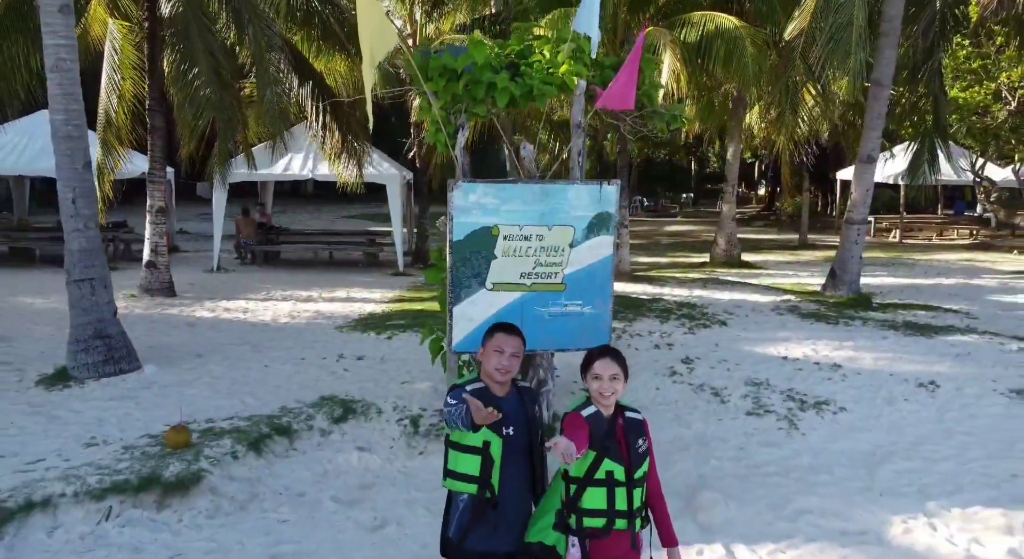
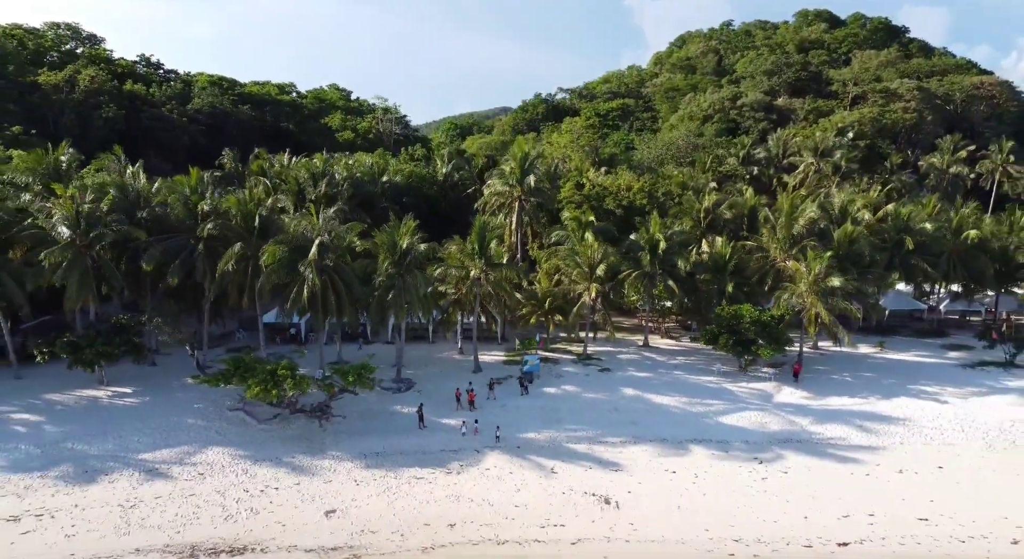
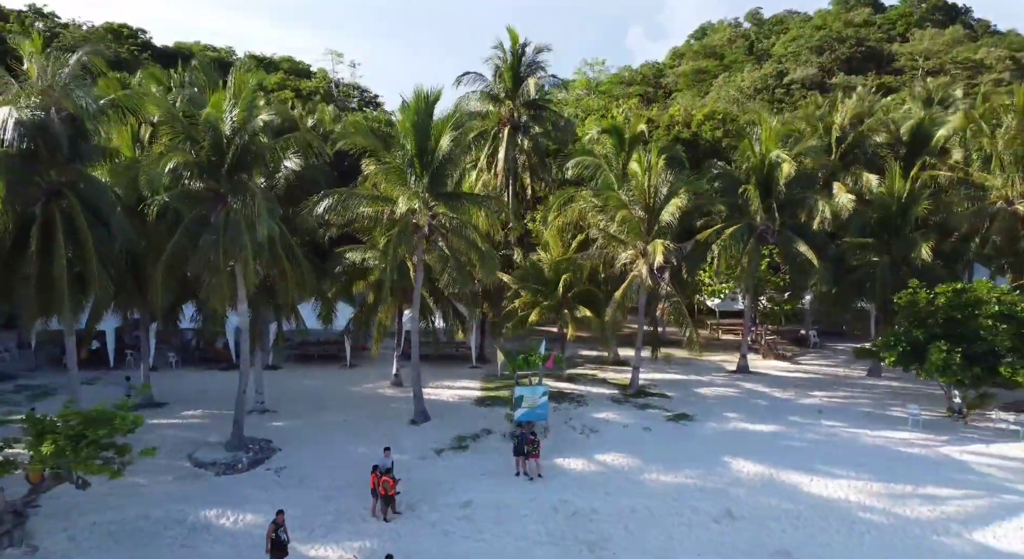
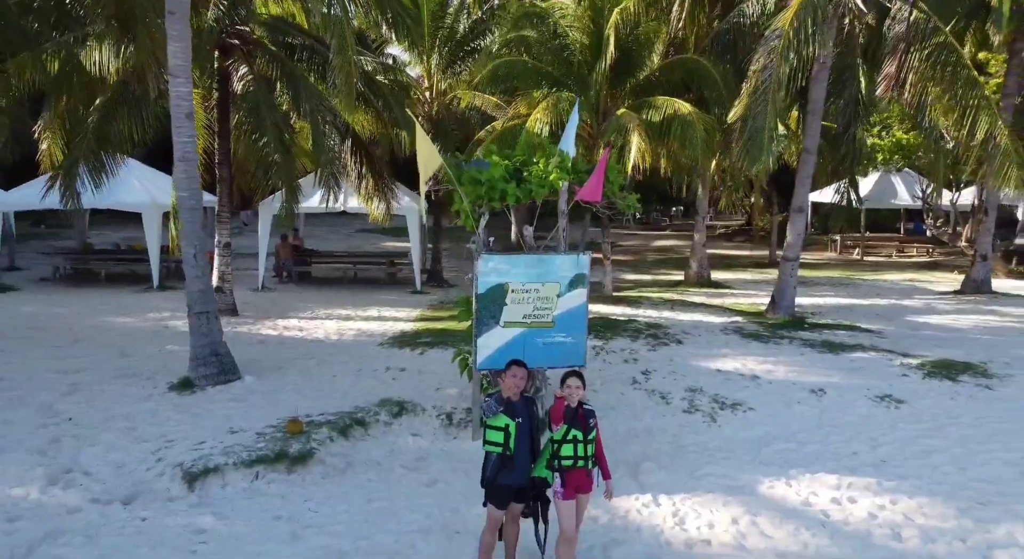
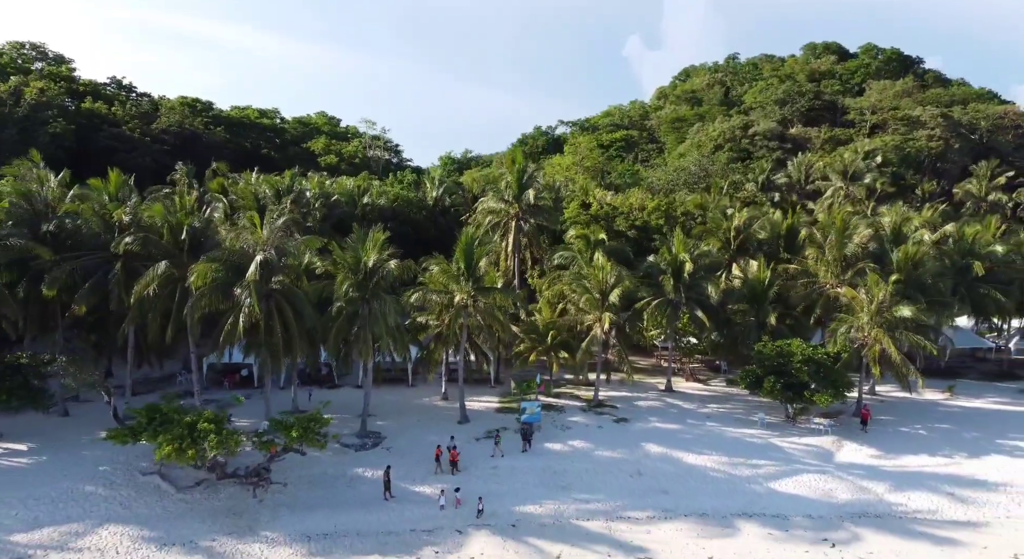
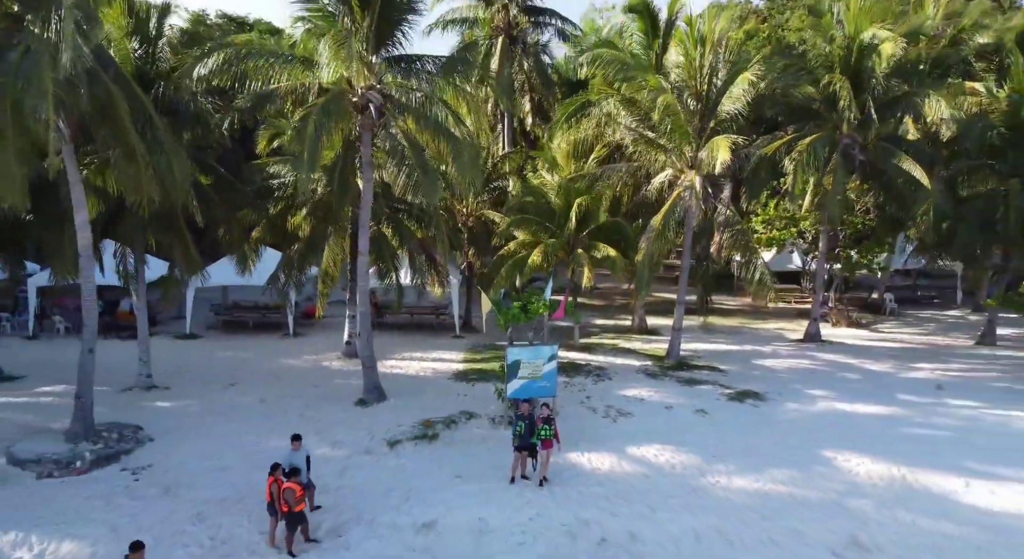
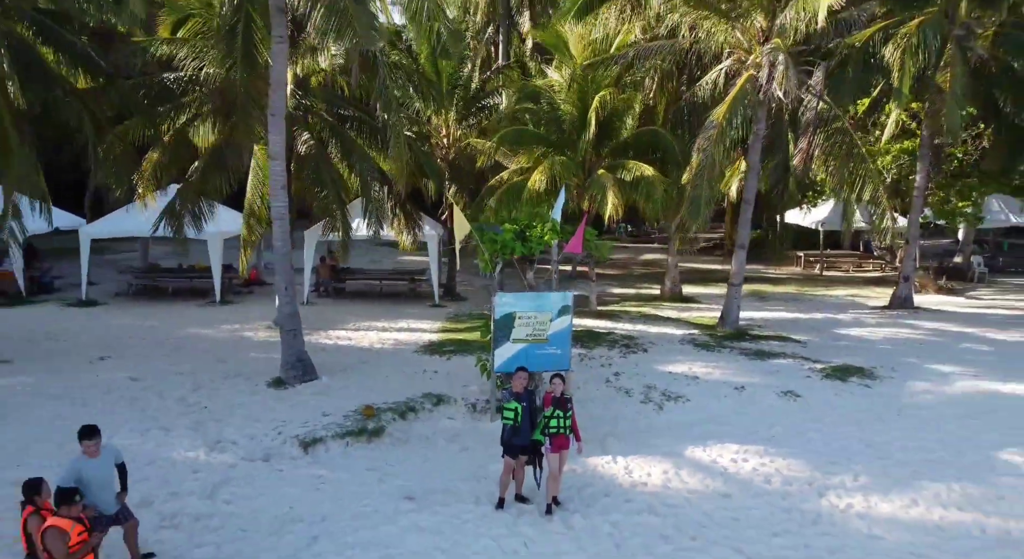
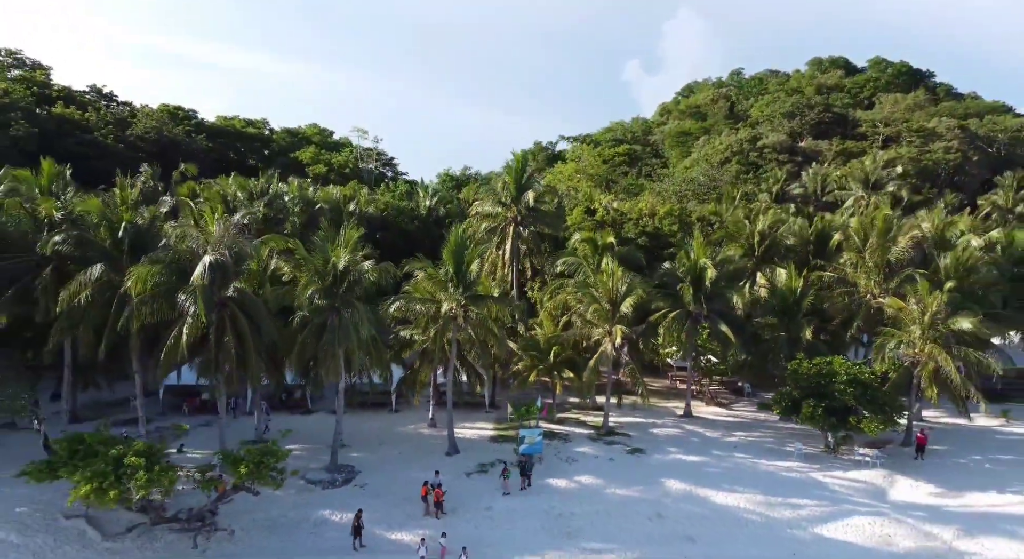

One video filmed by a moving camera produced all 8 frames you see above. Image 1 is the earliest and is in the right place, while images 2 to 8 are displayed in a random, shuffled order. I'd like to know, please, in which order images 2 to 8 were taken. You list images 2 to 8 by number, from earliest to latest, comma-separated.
4, 7, 6, 3, 8, 5, 2
